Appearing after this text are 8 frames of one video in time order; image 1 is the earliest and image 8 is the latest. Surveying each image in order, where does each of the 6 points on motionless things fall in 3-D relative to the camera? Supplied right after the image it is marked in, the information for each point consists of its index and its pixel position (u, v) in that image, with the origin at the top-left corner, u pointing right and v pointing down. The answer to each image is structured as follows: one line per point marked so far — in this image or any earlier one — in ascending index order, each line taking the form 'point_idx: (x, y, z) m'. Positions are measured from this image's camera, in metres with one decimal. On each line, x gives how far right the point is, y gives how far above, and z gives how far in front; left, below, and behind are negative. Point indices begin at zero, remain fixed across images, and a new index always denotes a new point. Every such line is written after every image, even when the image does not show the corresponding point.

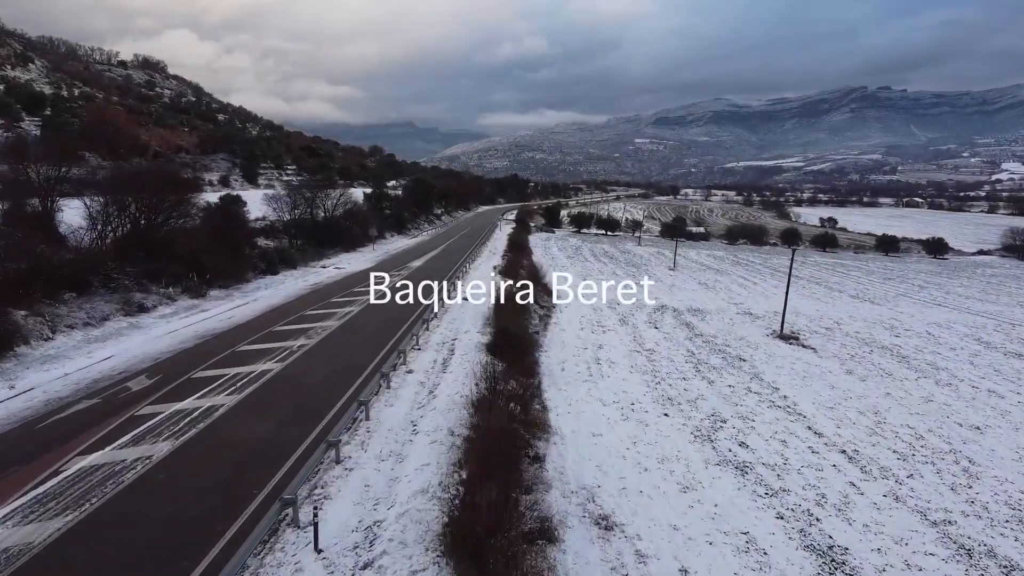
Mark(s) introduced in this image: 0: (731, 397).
0: (+6.0, -3.0, +19.7) m
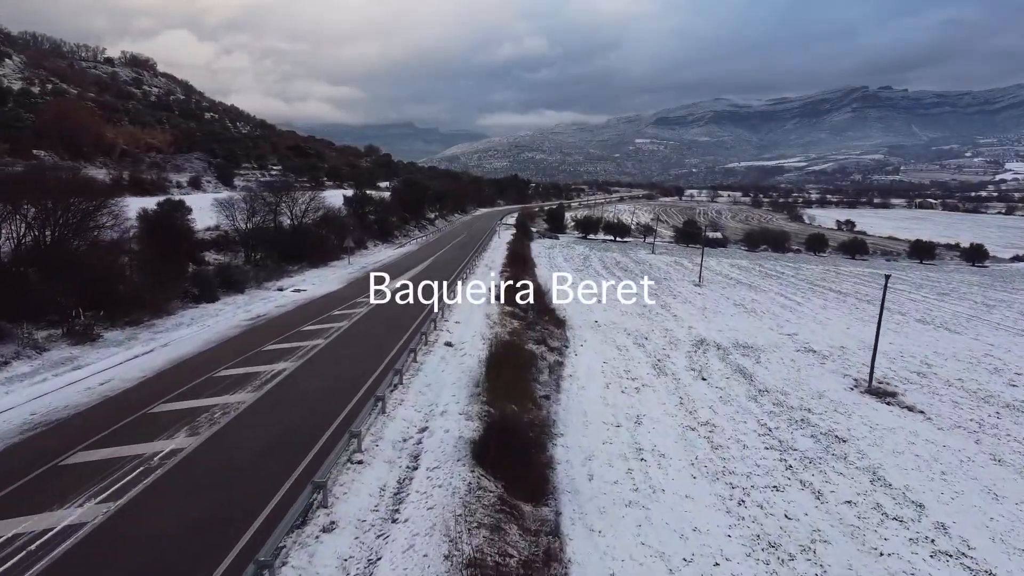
0: (+6.0, -4.2, +12.3) m
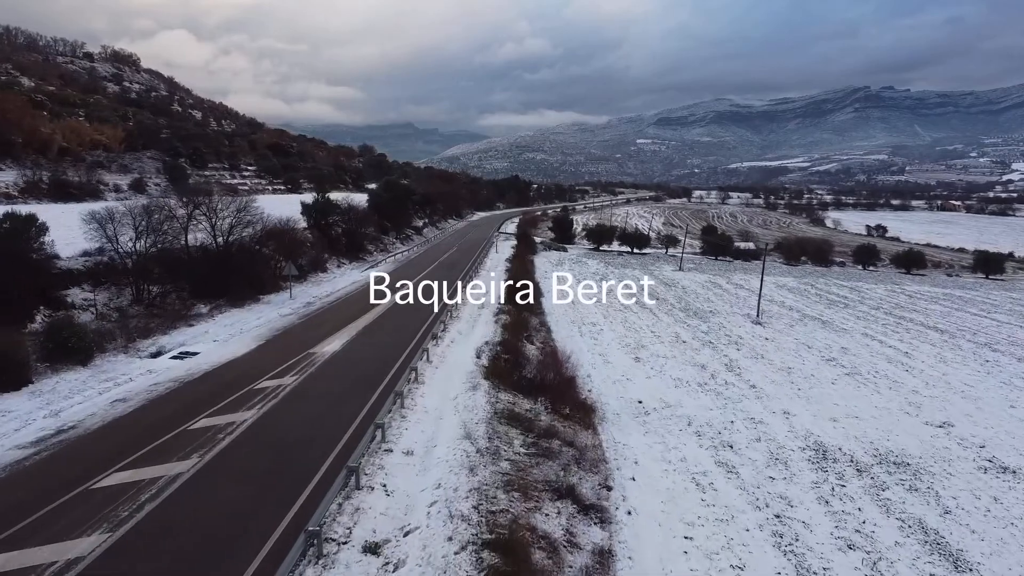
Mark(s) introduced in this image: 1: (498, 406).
0: (+5.9, -6.0, +1.1) m
1: (-0.3, -2.7, +16.8) m
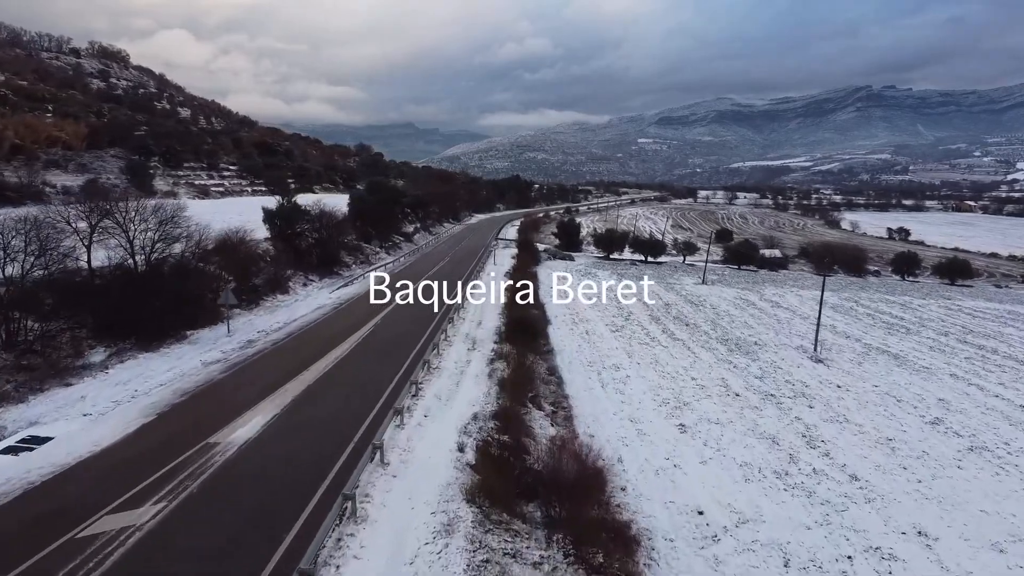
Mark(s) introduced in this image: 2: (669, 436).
0: (+5.9, -7.1, -5.8) m
1: (-0.4, -3.9, +9.9) m
2: (+4.0, -3.7, +18.3) m
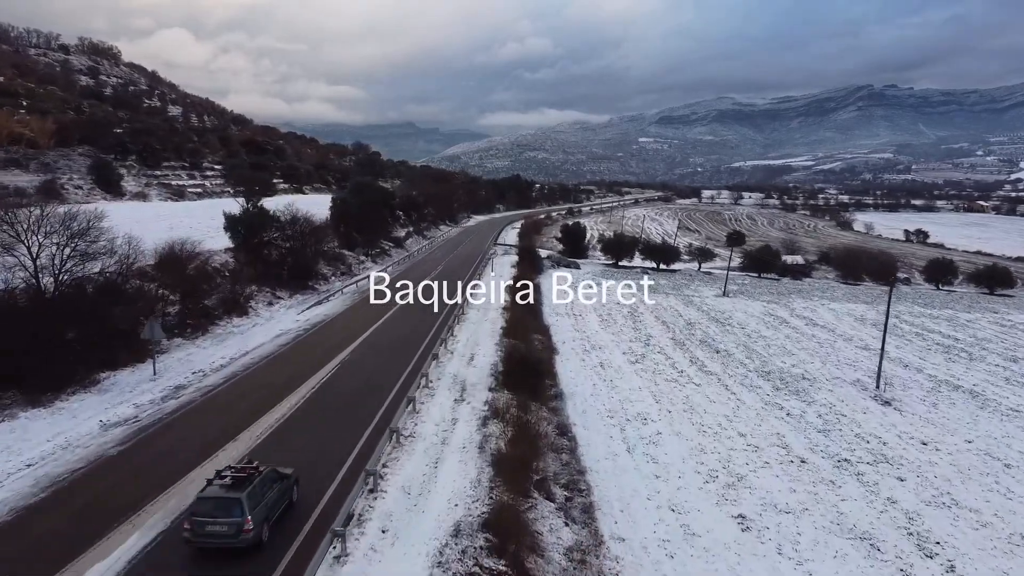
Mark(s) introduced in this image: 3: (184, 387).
0: (+5.9, -8.0, -10.9) m
1: (-0.4, -4.7, +4.9) m
2: (+4.0, -4.6, +13.2) m
3: (-8.6, -2.6, +18.8) m
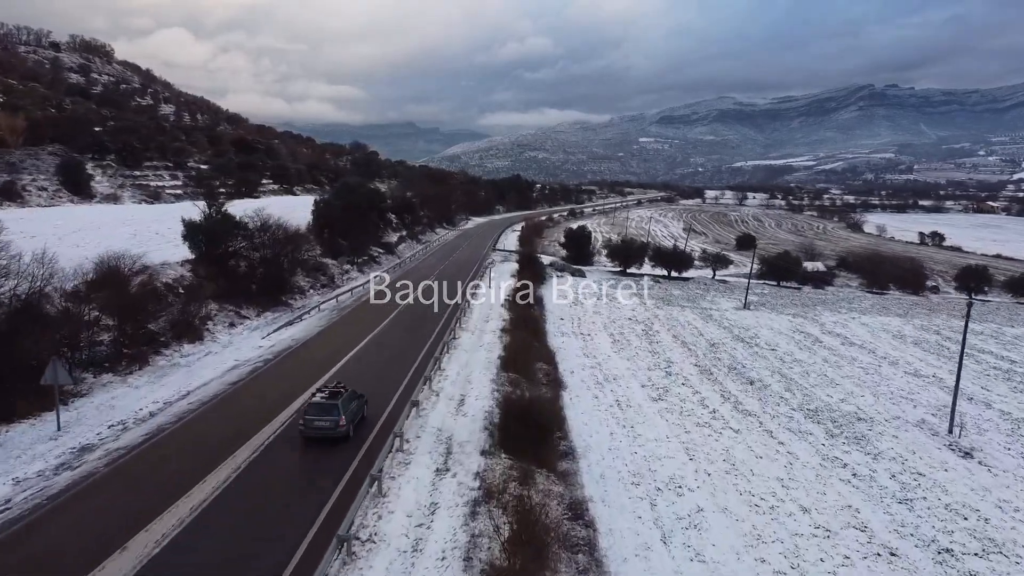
0: (+5.8, -8.7, -15.0) m
1: (-0.4, -5.4, +0.8) m
2: (+3.9, -5.3, +9.1) m
3: (-8.6, -3.3, +14.8) m
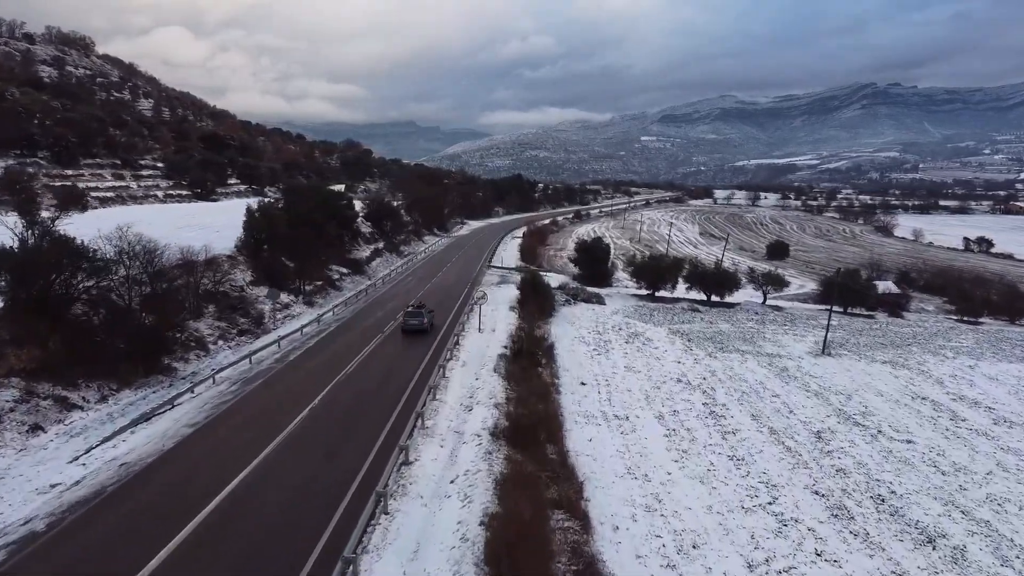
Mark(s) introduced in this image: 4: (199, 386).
0: (+5.7, -10.4, -25.7) m
1: (-0.5, -7.1, -9.9) m
2: (+3.8, -7.0, -1.6) m
3: (-8.7, -5.0, +4.1) m
4: (-8.7, -2.7, +20.2) m
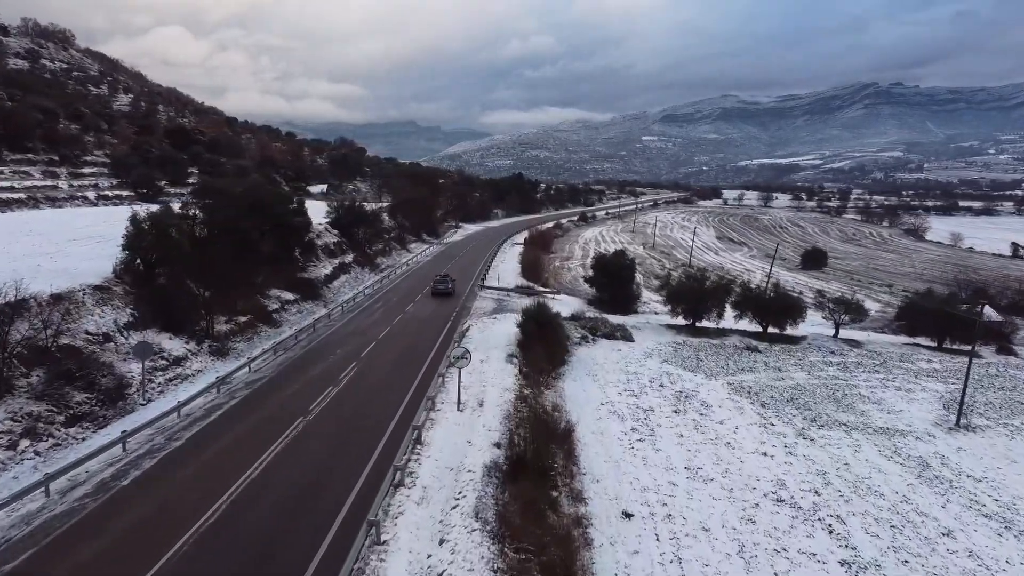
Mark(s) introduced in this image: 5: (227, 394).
0: (+5.6, -11.7, -35.2) m
1: (-0.7, -8.4, -19.5) m
2: (+3.7, -8.3, -11.2) m
3: (-8.8, -6.3, -5.5) m
4: (-8.8, -4.0, +10.7) m
5: (-8.0, -2.8, +19.8) m
